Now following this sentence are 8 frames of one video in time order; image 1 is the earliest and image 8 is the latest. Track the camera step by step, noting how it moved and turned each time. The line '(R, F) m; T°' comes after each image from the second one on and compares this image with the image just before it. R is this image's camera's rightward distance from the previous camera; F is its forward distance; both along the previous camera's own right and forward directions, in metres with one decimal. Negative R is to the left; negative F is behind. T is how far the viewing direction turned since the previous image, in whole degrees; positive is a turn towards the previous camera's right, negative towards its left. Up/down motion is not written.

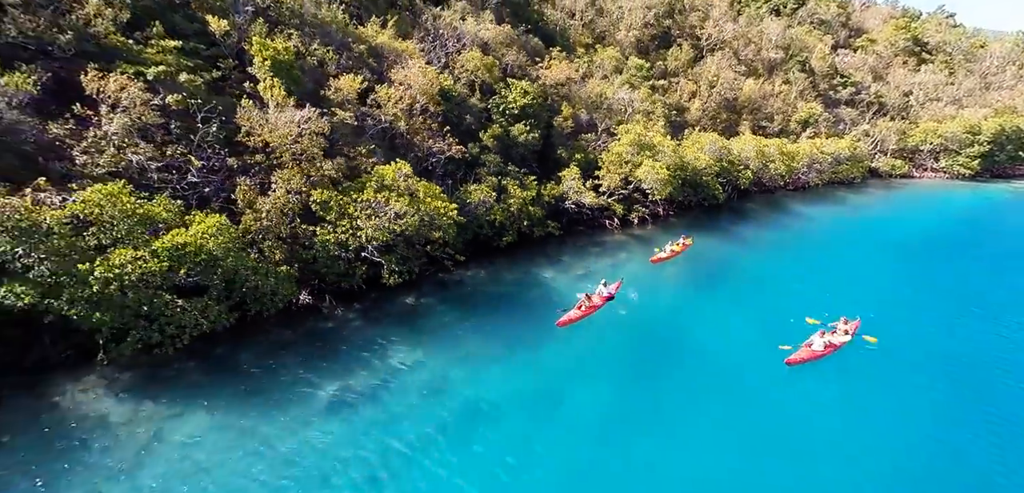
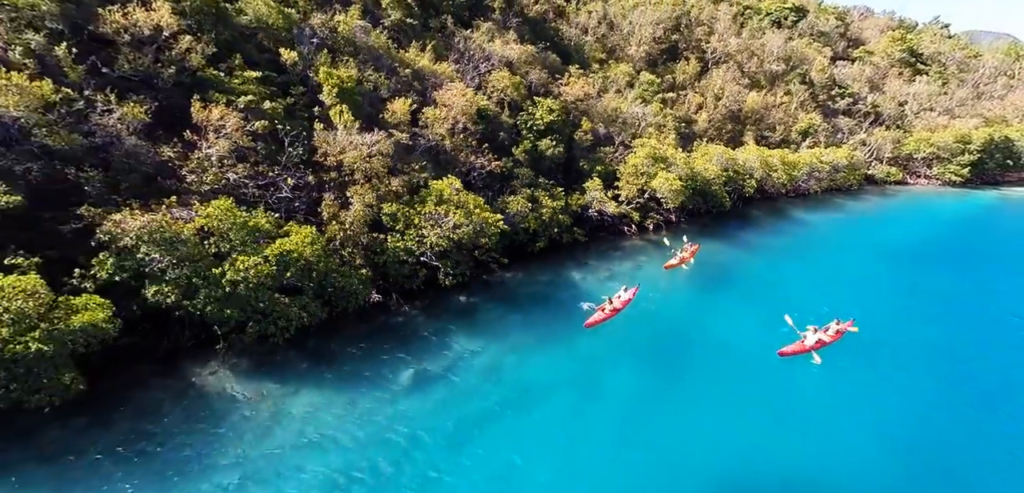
(-1.8, -3.1) m; 0°
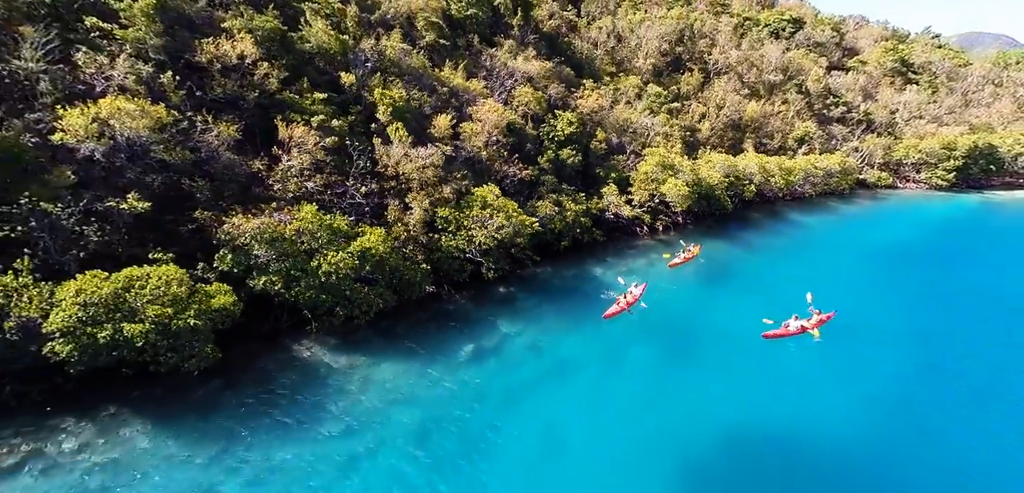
(-1.7, -3.8) m; 0°
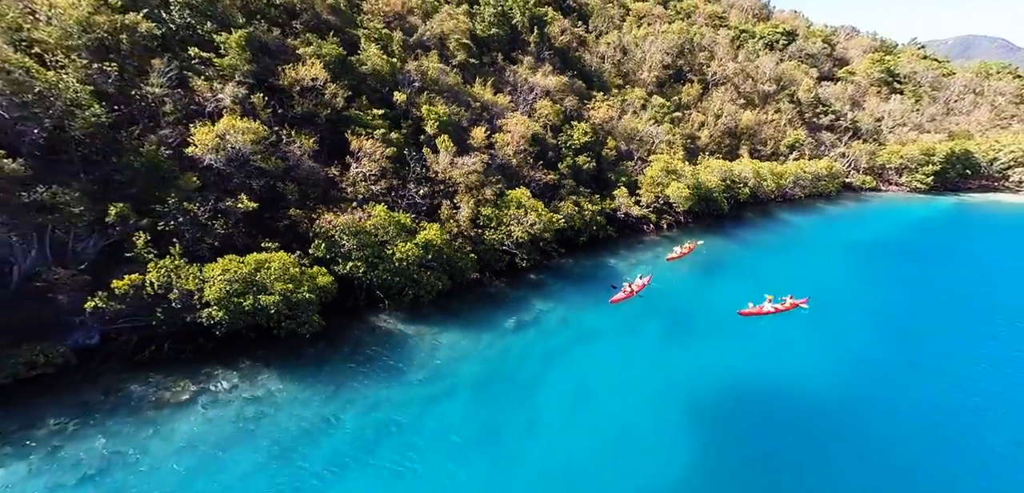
(-1.9, -5.0) m; 0°
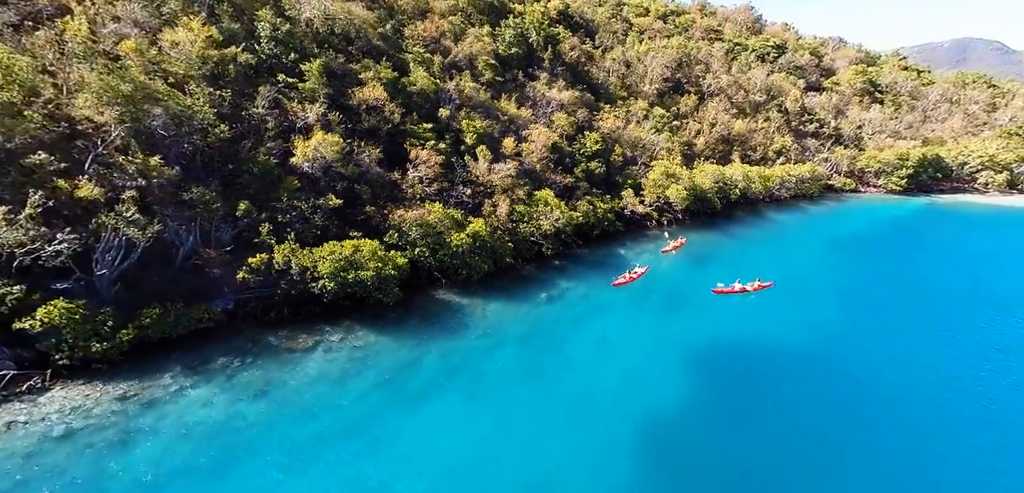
(-2.1, -6.7) m; 0°
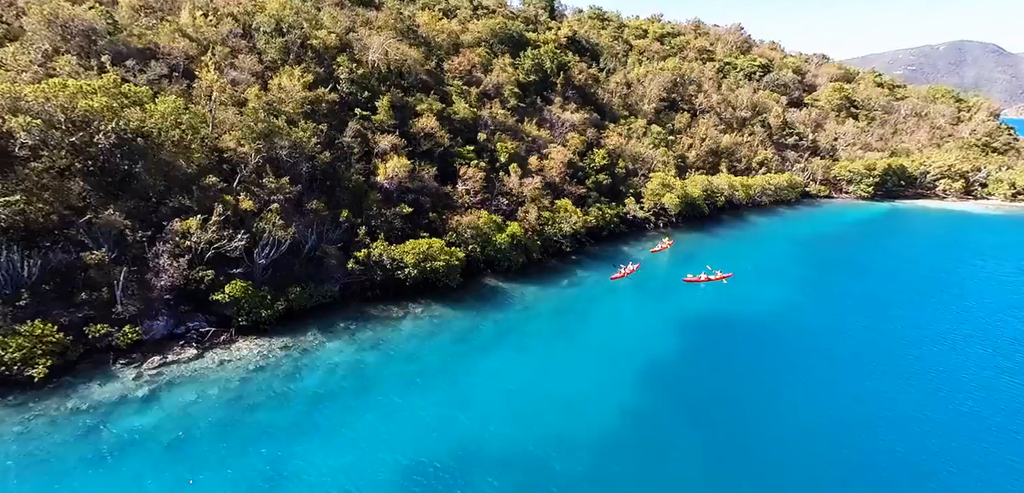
(-2.6, -9.9) m; 0°
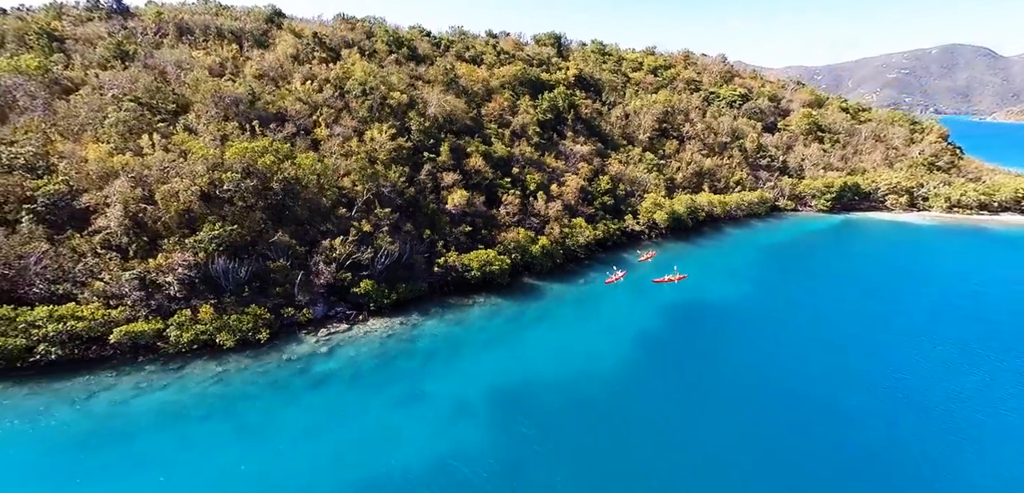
(-3.7, -16.1) m; 0°
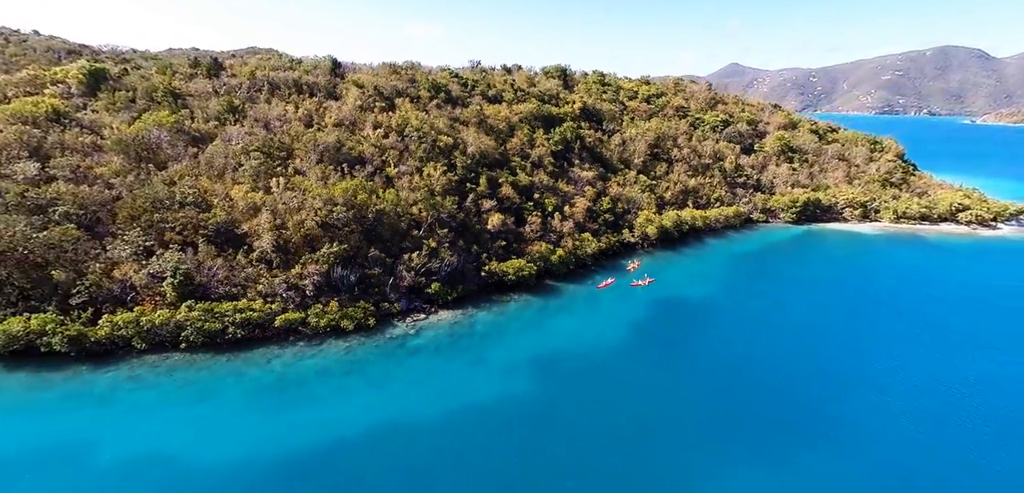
(-3.7, -18.5) m; 0°
